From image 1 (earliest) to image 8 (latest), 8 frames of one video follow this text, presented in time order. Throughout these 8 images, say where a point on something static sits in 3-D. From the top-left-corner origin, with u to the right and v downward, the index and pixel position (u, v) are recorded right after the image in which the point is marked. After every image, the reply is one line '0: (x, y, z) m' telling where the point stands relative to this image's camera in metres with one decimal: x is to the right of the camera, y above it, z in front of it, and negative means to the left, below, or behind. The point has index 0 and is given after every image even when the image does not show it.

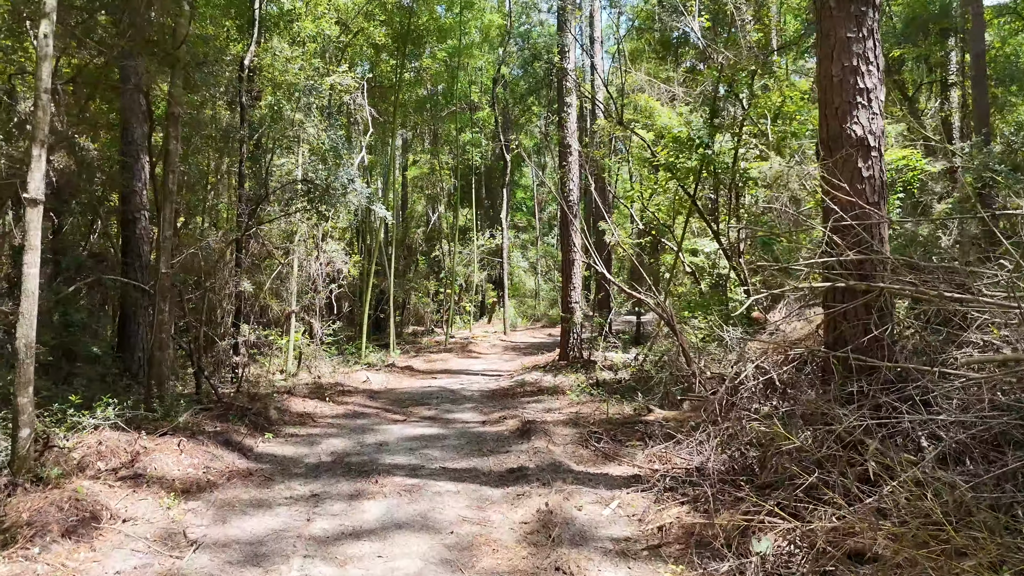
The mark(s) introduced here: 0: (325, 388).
0: (-2.3, -1.3, +9.0) m
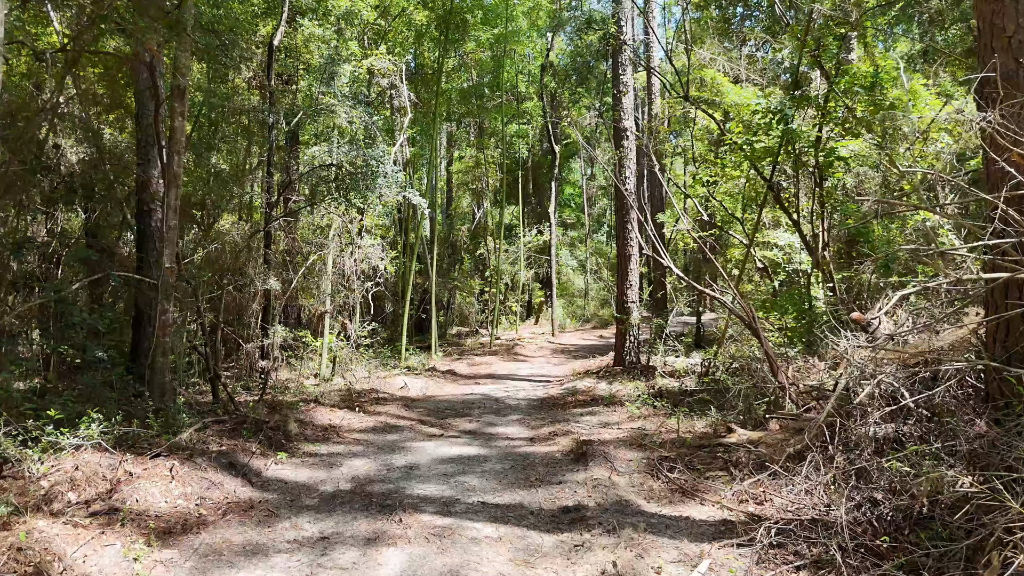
0: (-1.8, -1.2, +8.3) m
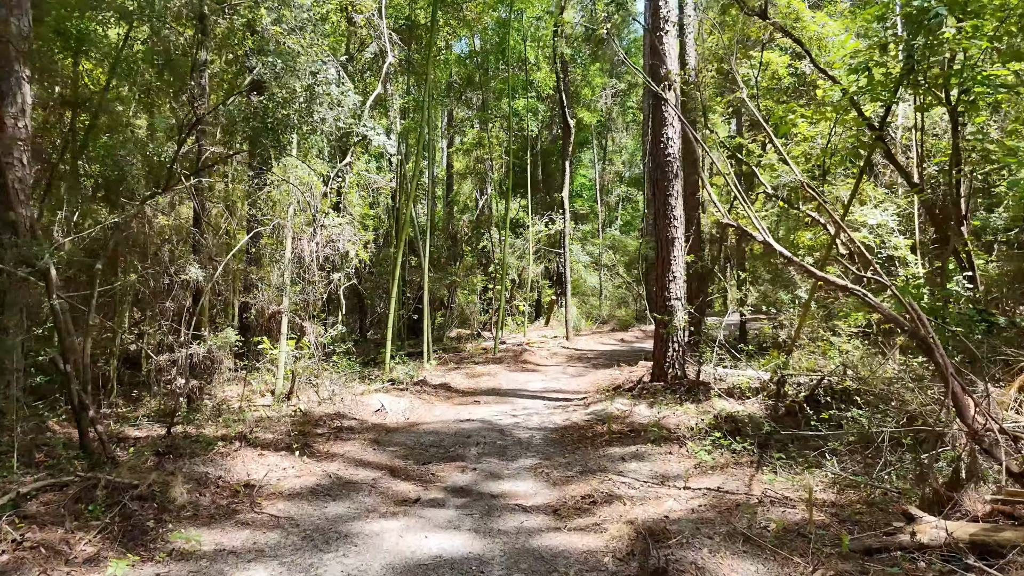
0: (-1.7, -1.2, +6.2) m
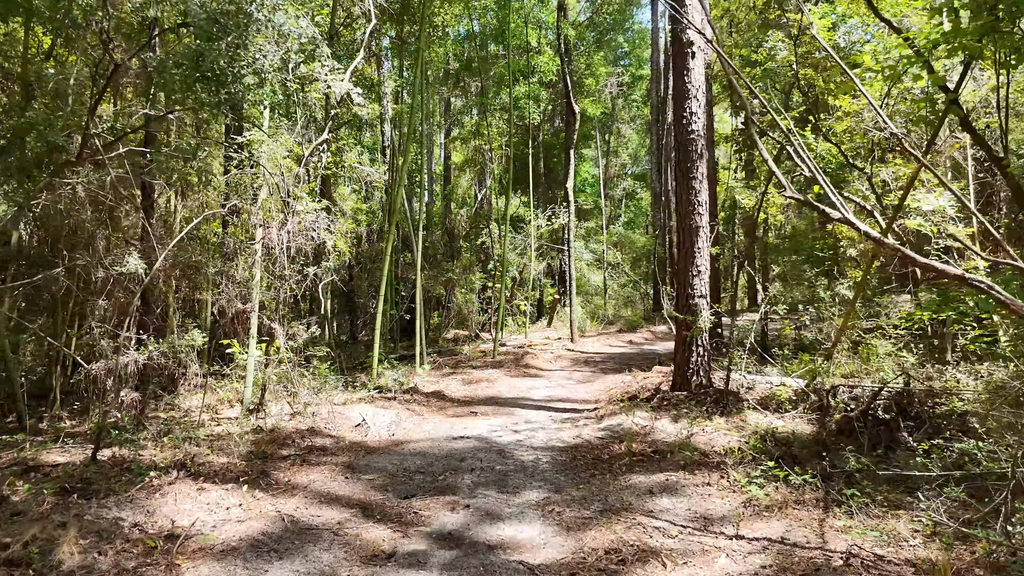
0: (-1.7, -1.1, +5.3) m
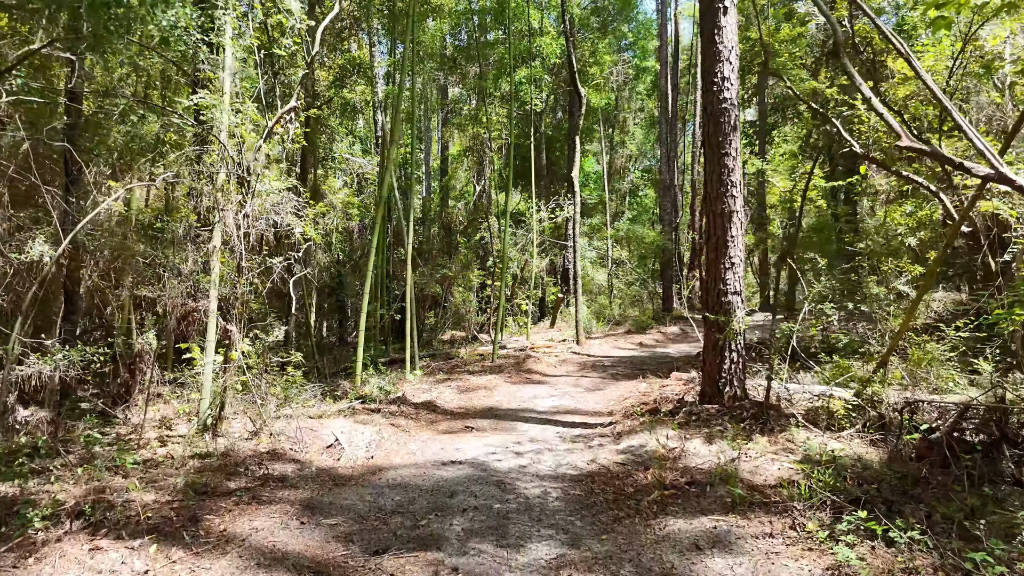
0: (-1.6, -1.1, +4.3) m
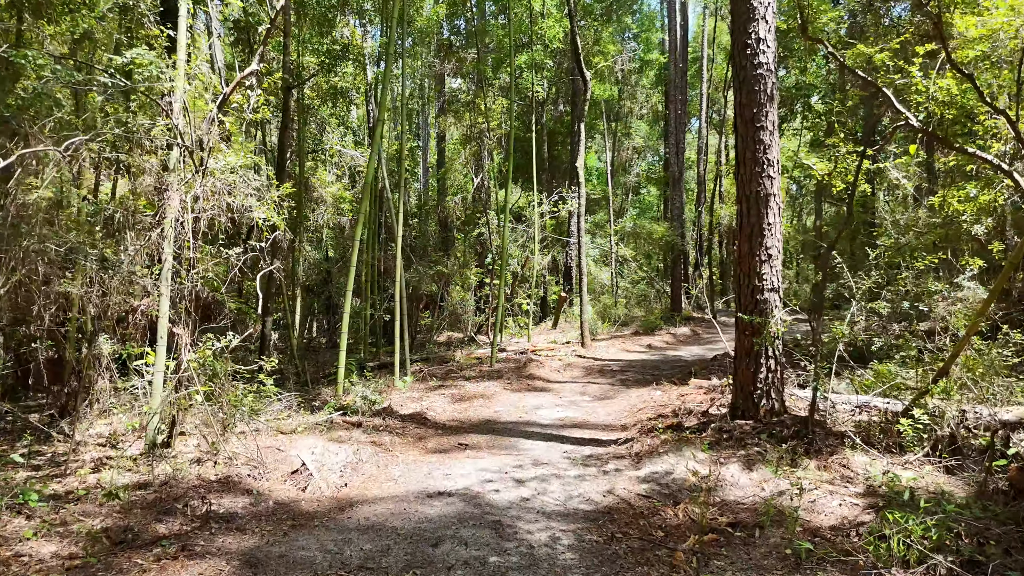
0: (-1.6, -1.1, +3.5) m
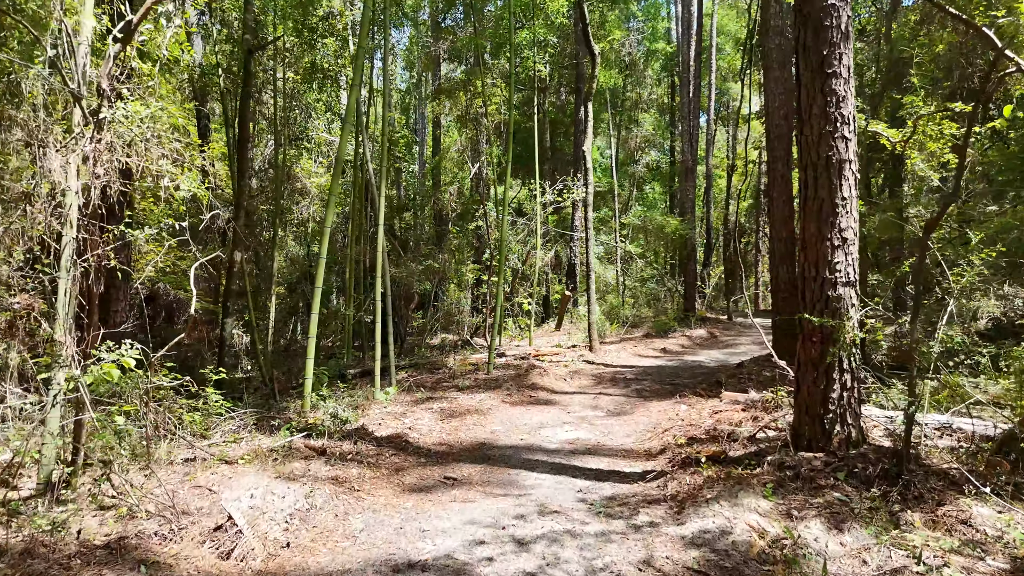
0: (-1.7, -1.0, +2.4) m
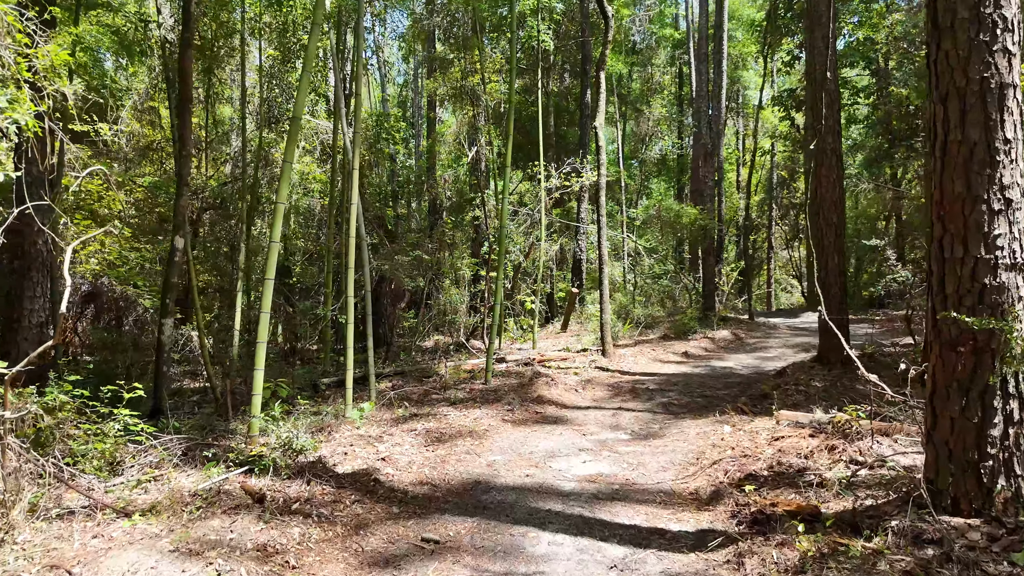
0: (-1.6, -1.0, +1.2) m
